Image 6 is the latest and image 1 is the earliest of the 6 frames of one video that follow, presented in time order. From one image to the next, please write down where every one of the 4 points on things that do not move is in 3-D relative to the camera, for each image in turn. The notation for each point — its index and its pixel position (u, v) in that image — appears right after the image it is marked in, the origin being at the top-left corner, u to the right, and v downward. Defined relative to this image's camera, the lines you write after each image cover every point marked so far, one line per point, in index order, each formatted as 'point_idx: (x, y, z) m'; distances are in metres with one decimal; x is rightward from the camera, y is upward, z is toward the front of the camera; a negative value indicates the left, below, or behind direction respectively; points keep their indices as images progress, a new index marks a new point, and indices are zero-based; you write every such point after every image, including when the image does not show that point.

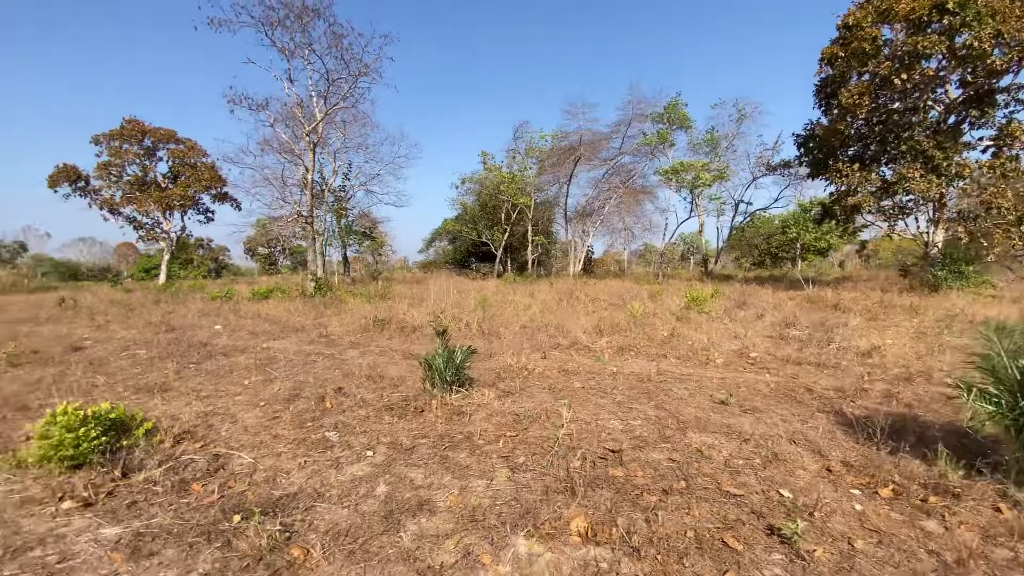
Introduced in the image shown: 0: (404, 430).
0: (-1.0, -1.3, +4.3) m
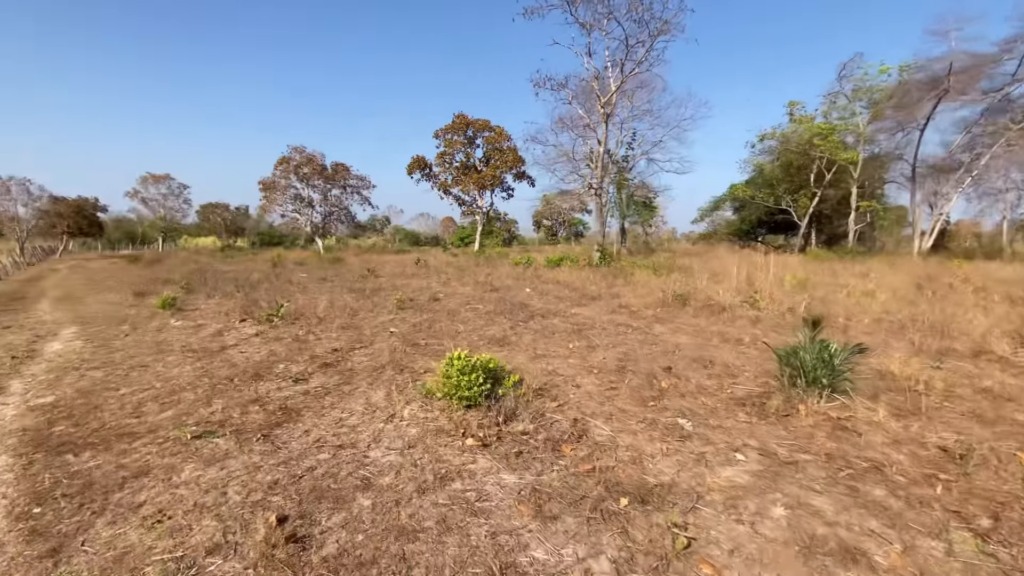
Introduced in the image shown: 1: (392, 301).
0: (+1.9, -1.1, +3.5) m
1: (-2.7, -0.3, +10.5) m
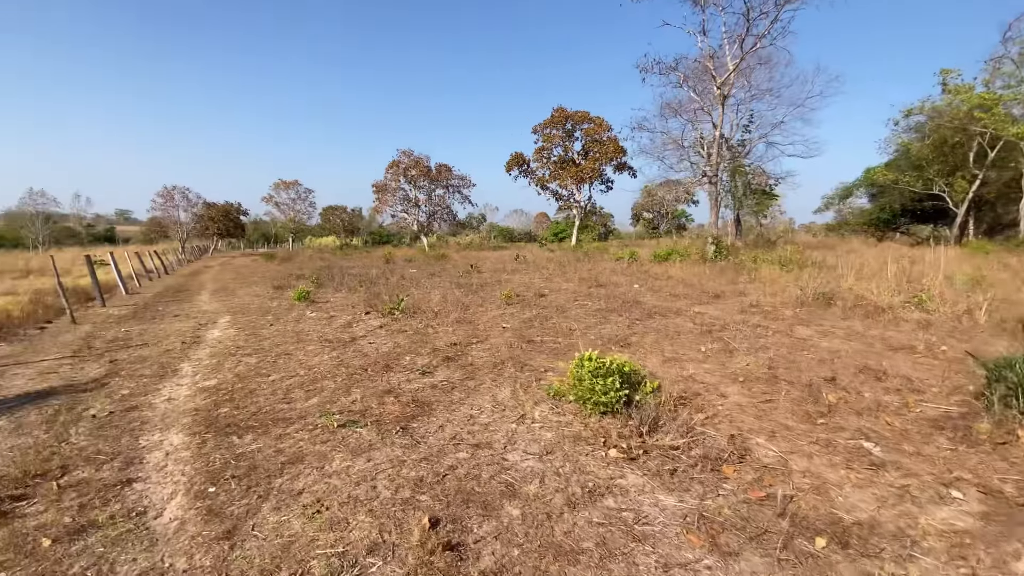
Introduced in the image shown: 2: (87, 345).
0: (+2.9, -1.1, +2.8) m
1: (-0.3, -0.2, +10.5) m
2: (-6.4, -0.8, +7.2) m
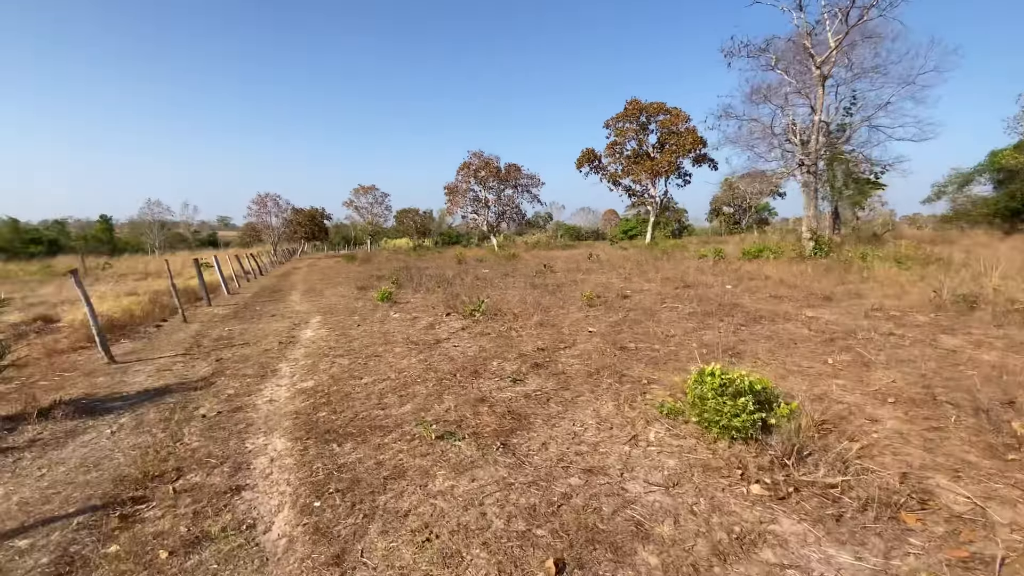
0: (+3.5, -1.1, +2.1) m
1: (+1.5, -0.2, +10.1) m
2: (-5.0, -0.9, +7.6) m
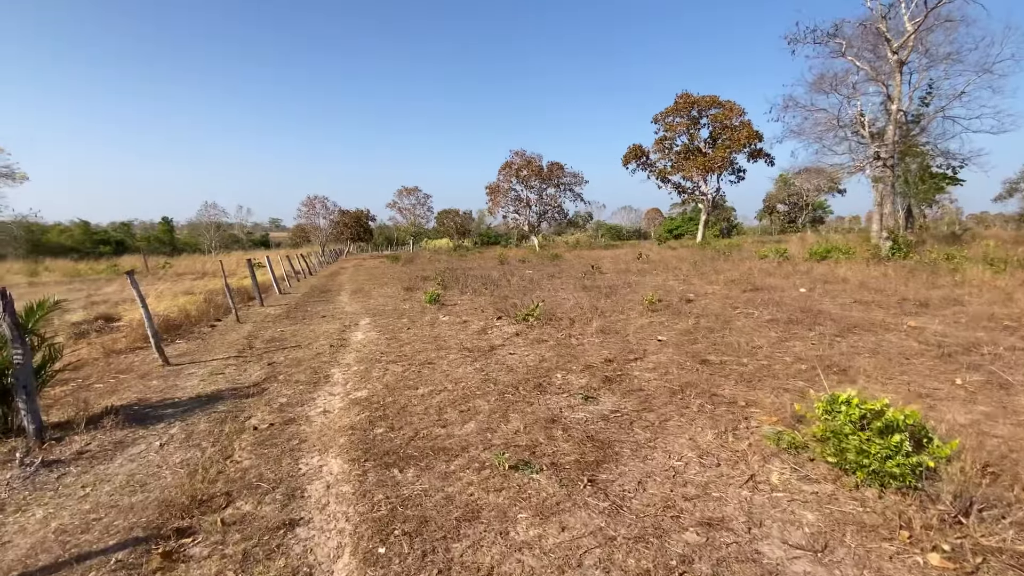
0: (+3.9, -1.2, +1.3) m
1: (+2.5, -0.2, +9.5) m
2: (-4.2, -0.9, +7.5) m
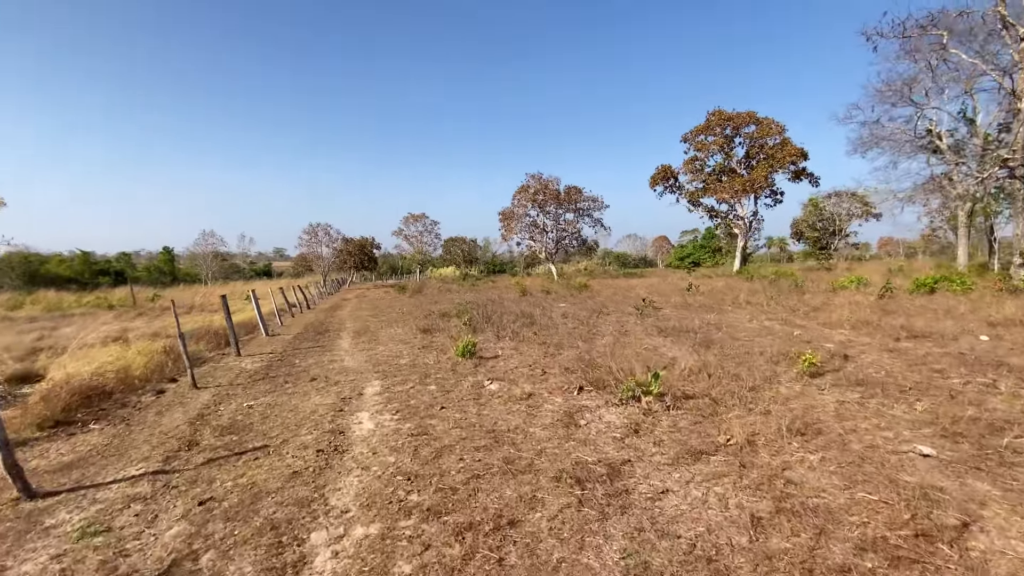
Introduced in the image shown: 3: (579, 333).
0: (+4.8, -1.4, -1.5) m
1: (+3.5, -0.9, +6.7) m
2: (-3.2, -1.5, +4.7) m
3: (+1.3, -0.8, +9.0) m
